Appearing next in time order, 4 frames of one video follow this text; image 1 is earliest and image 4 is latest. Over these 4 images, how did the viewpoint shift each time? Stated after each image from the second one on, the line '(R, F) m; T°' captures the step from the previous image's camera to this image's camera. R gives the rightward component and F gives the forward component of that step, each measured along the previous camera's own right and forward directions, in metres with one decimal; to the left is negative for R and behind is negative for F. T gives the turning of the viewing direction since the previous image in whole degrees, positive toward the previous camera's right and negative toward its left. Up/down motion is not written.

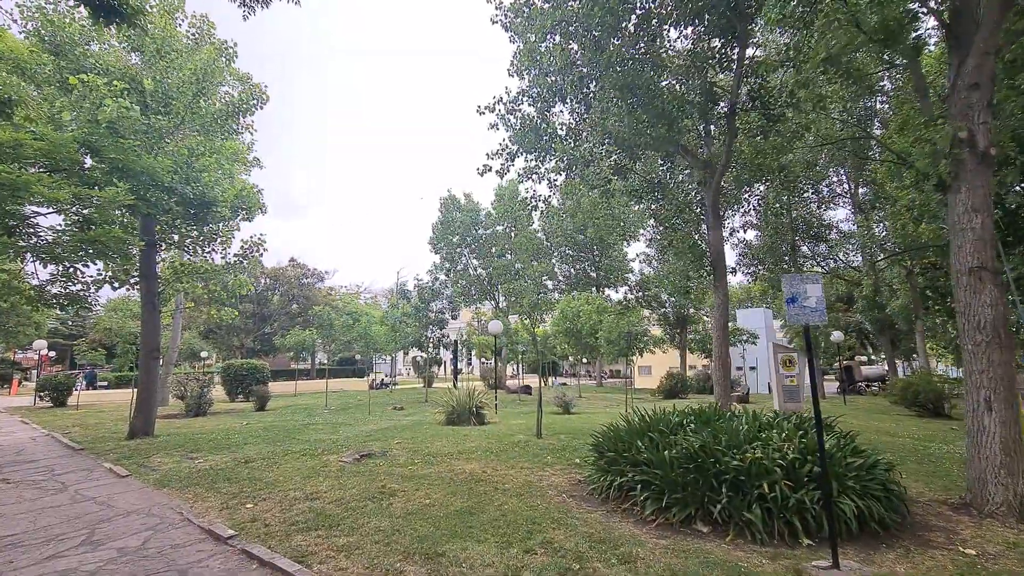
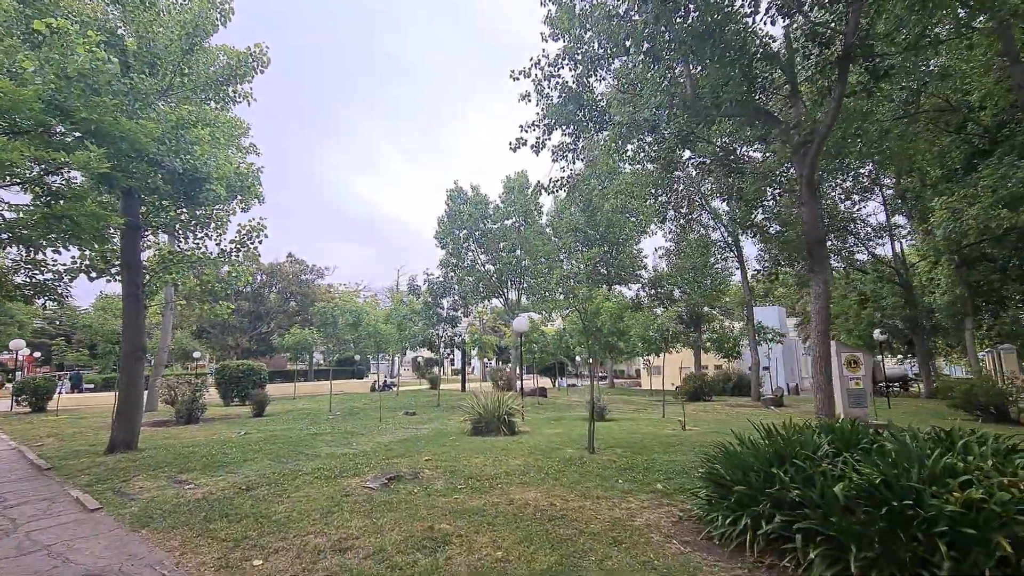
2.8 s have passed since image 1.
(-0.8, +1.2) m; +1°
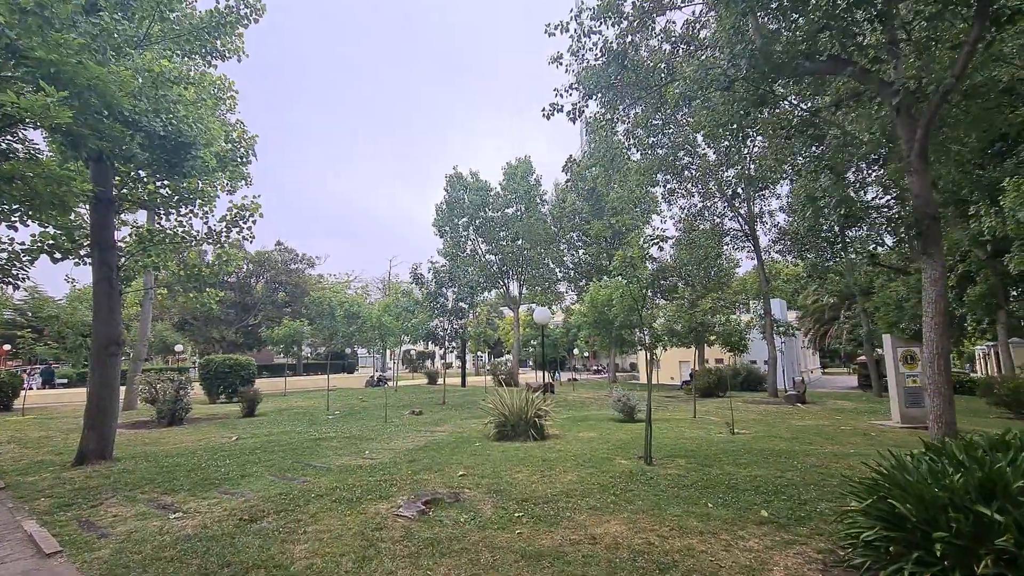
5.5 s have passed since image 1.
(-0.7, +1.1) m; +2°
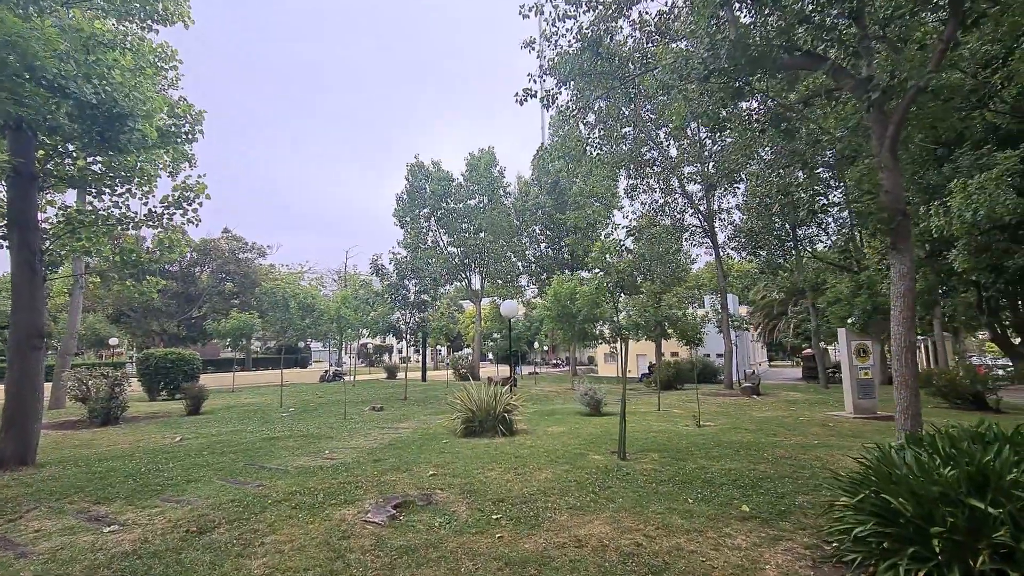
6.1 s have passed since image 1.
(-0.2, +0.3) m; +5°
